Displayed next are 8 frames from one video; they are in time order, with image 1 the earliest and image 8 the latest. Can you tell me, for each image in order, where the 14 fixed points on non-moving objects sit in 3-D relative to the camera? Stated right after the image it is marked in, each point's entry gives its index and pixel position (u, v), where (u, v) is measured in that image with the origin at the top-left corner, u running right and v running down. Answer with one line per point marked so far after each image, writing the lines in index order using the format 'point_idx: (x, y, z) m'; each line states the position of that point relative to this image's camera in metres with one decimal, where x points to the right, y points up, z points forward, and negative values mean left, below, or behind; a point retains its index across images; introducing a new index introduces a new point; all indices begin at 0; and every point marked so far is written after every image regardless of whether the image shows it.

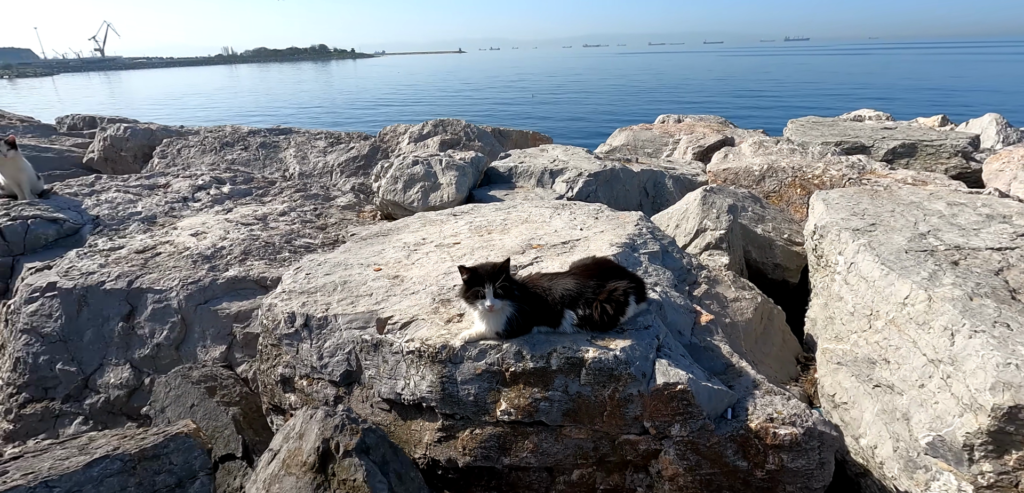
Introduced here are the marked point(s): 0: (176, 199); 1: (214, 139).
0: (-3.3, +0.5, +4.5) m
1: (-4.3, +1.5, +6.6) m
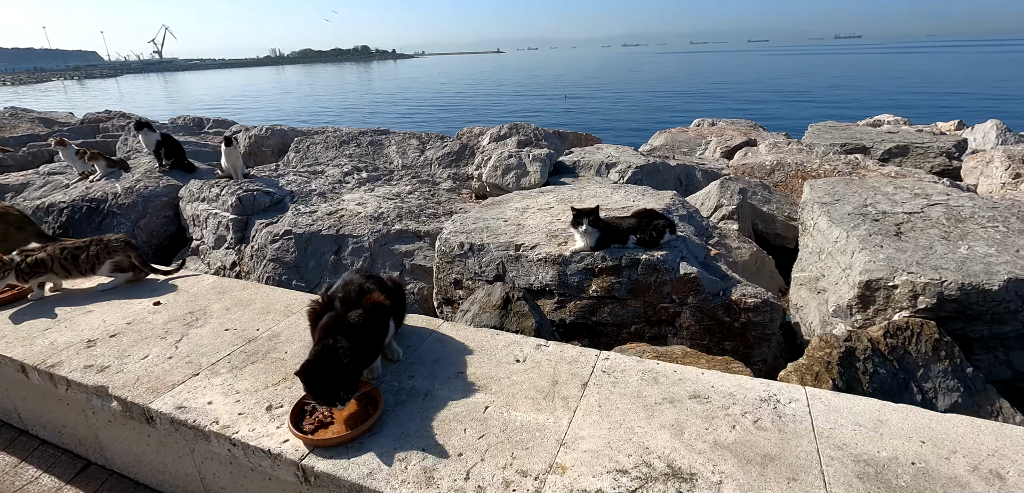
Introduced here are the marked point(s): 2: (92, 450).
0: (-2.4, +0.9, +6.3) m
1: (-3.2, +2.0, +8.4) m
2: (-2.1, -1.0, +2.3) m
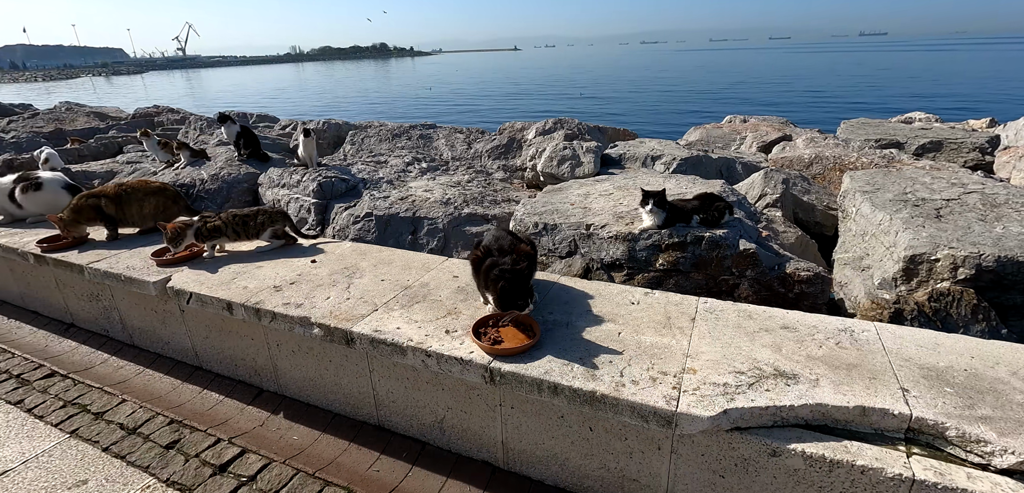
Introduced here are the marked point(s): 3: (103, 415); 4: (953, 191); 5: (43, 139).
0: (-1.7, +1.1, +6.8) m
1: (-2.4, +2.2, +9.0) m
2: (-1.5, -0.8, +2.8) m
3: (-2.4, -1.0, +2.7) m
4: (+4.3, +0.5, +4.5) m
5: (-11.1, +2.5, +10.9) m
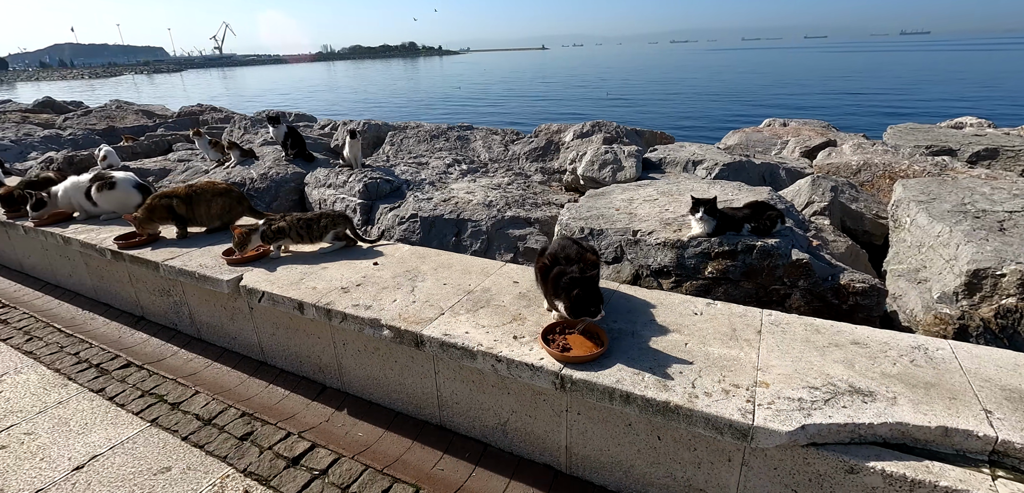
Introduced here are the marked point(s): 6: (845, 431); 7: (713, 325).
0: (-1.1, +1.1, +6.9) m
1: (-1.7, +2.2, +9.1) m
2: (-1.2, -0.8, +2.9) m
3: (-2.0, -1.0, +2.8) m
4: (+4.7, +0.4, +4.3) m
5: (-10.3, +2.7, +11.5) m
6: (+1.3, -0.7, +1.7) m
7: (+1.0, -0.4, +2.3) m
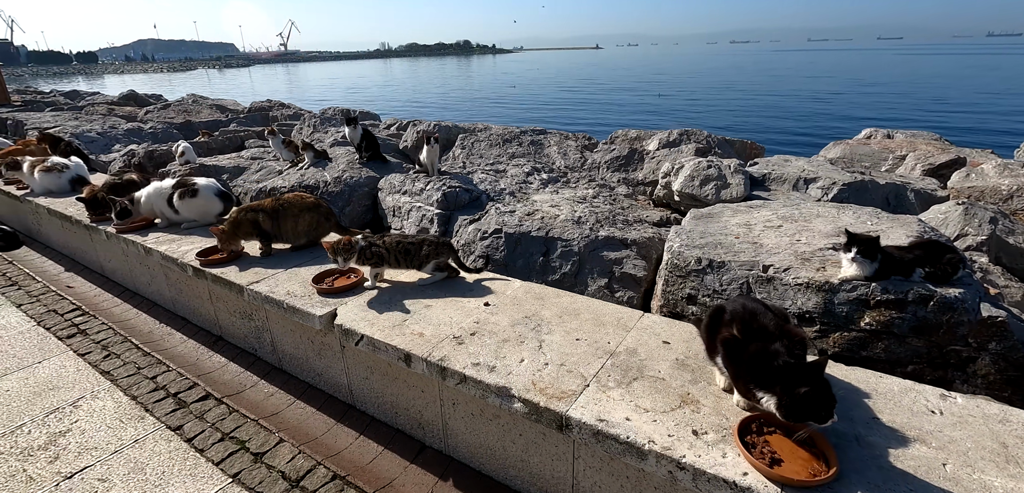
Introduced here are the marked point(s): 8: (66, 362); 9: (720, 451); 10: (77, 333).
0: (+0.1, +0.9, +6.4) m
1: (-0.3, +2.1, +8.7) m
2: (-0.4, -1.0, +2.5) m
3: (-1.3, -1.1, +2.5) m
4: (+5.6, -0.1, +3.4) m
5: (-8.6, +3.0, +11.8) m
6: (+1.9, -1.0, +1.1) m
7: (+1.7, -0.7, +1.7) m
8: (-3.2, -0.8, +3.3) m
9: (+0.7, -0.7, +1.6) m
10: (-3.4, -0.7, +3.6) m
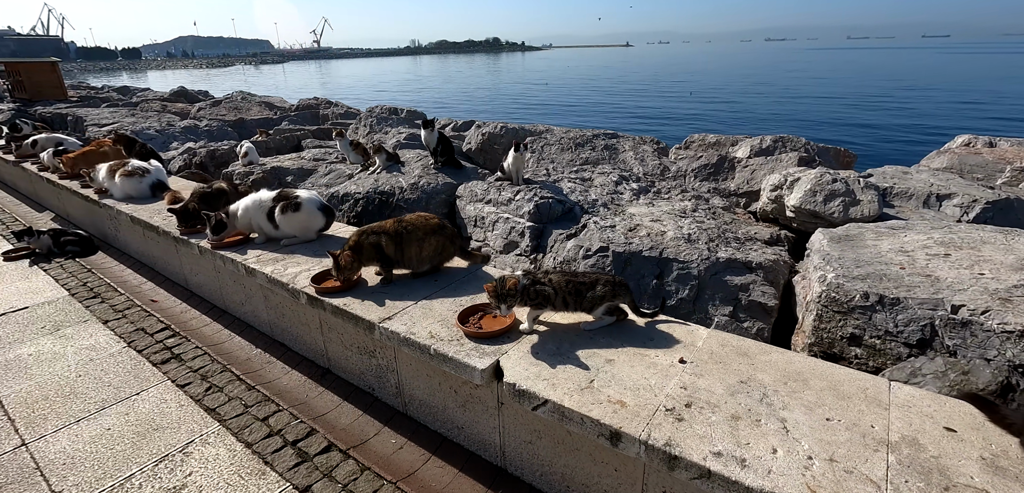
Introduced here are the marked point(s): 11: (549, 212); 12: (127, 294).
0: (+1.2, +0.7, +6.0) m
1: (+1.0, +1.9, +8.2) m
2: (+0.5, -1.2, +2.1) m
3: (-0.4, -1.3, +2.1) m
4: (+6.6, -0.4, +2.6) m
5: (-7.1, +3.0, +11.7) m
6: (+2.7, -1.3, +0.5) m
7: (+2.6, -0.9, +1.2) m
8: (-2.2, -0.9, +2.9) m
9: (+1.6, -1.0, +1.1) m
10: (-2.4, -0.8, +3.3) m
11: (+0.4, +0.4, +5.2) m
12: (-3.5, -0.4, +4.2) m
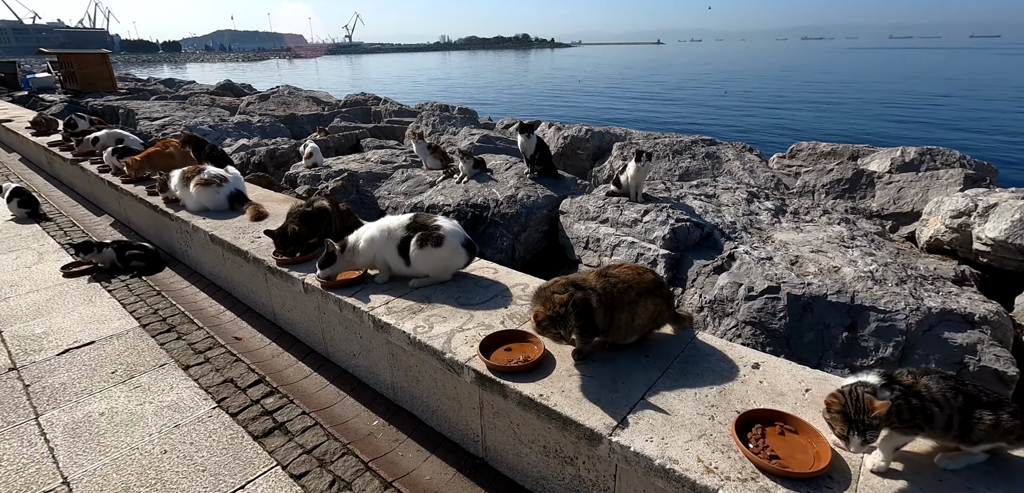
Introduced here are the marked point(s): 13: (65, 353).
0: (+2.5, +0.4, +5.1) m
1: (+2.4, +1.6, +7.3) m
2: (+1.5, -1.5, +1.2) m
3: (+0.6, -1.6, +1.3) m
4: (+7.6, -0.9, +1.5) m
5: (-5.5, +2.9, +11.2) m
6: (+3.7, -1.6, -0.4) m
7: (+3.6, -1.3, +0.2) m
8: (-1.1, -1.2, +2.2) m
9: (+2.6, -1.3, +0.3) m
10: (-1.3, -1.0, +2.6) m
11: (+1.6, +0.1, +4.4) m
12: (-2.4, -0.6, +3.5) m
13: (-3.1, -0.7, +3.2) m
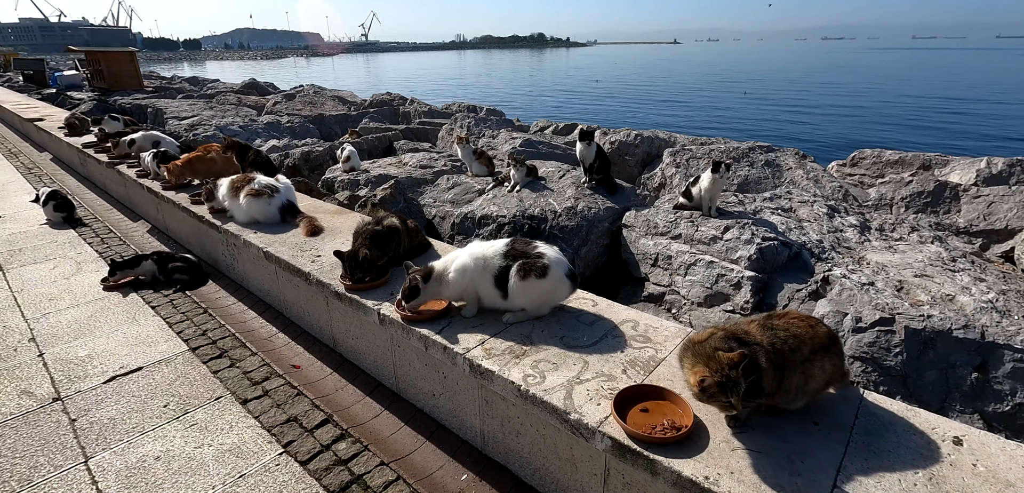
0: (+3.1, +0.2, +4.7) m
1: (+3.1, +1.4, +6.9) m
2: (+2.0, -1.7, +0.9) m
3: (+1.1, -1.8, +0.9) m
4: (+8.2, -1.2, +1.0) m
5: (-4.7, +2.9, +11.0) m
6: (+4.1, -1.9, -0.8) m
7: (+4.0, -1.5, -0.2) m
8: (-0.6, -1.3, +1.9) m
9: (+3.1, -1.5, -0.1) m
10: (-0.8, -1.2, +2.3) m
11: (+2.2, -0.1, +4.0) m
12: (-1.8, -0.8, +3.3) m
13: (-2.6, -0.9, +3.0) m
